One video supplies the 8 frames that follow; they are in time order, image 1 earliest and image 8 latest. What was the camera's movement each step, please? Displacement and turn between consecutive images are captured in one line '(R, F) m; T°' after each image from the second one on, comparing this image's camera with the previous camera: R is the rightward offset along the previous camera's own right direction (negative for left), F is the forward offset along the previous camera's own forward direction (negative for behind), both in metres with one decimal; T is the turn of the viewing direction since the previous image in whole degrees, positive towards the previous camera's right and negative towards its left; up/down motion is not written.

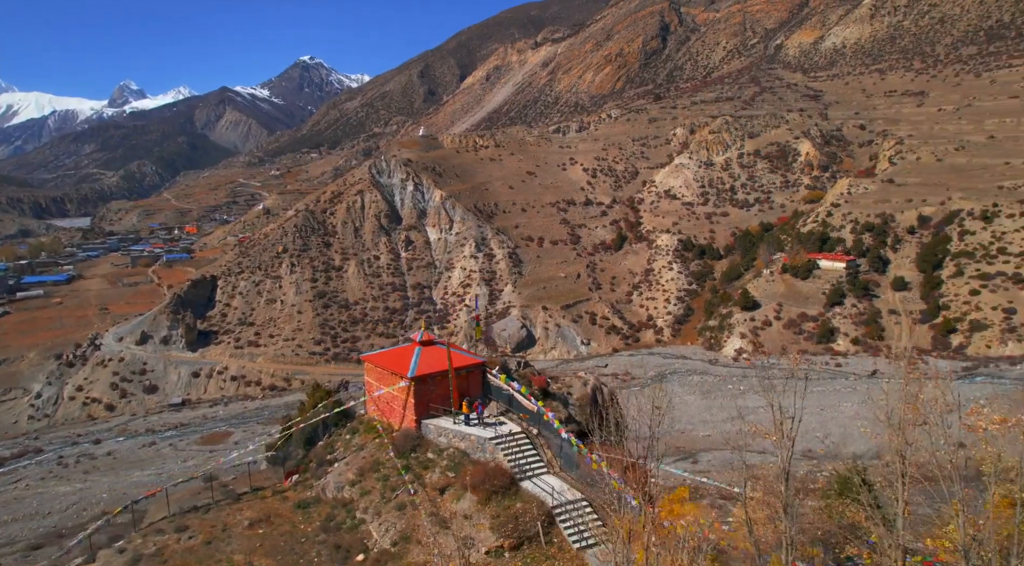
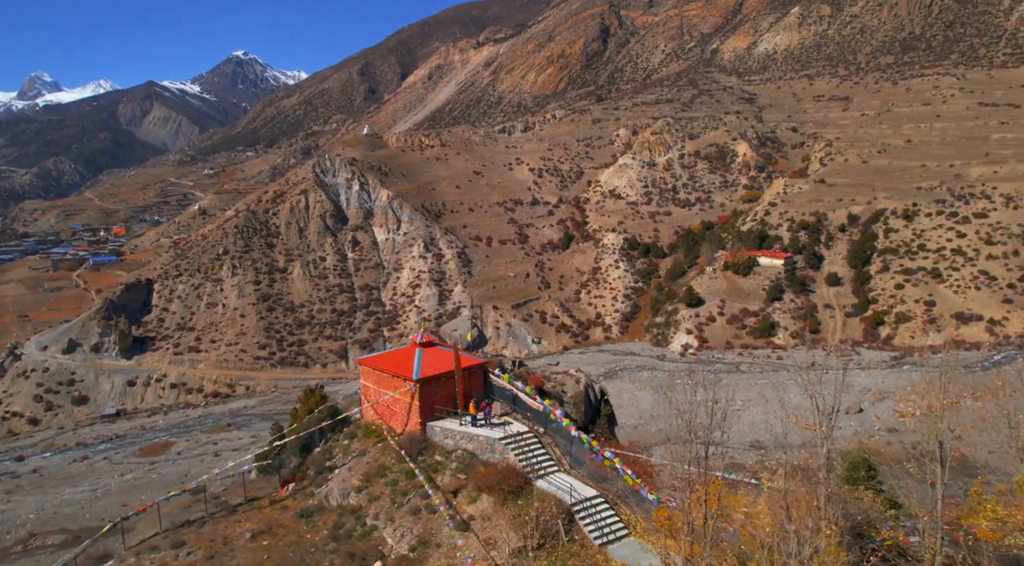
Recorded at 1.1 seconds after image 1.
(-1.2, -0.1) m; +6°
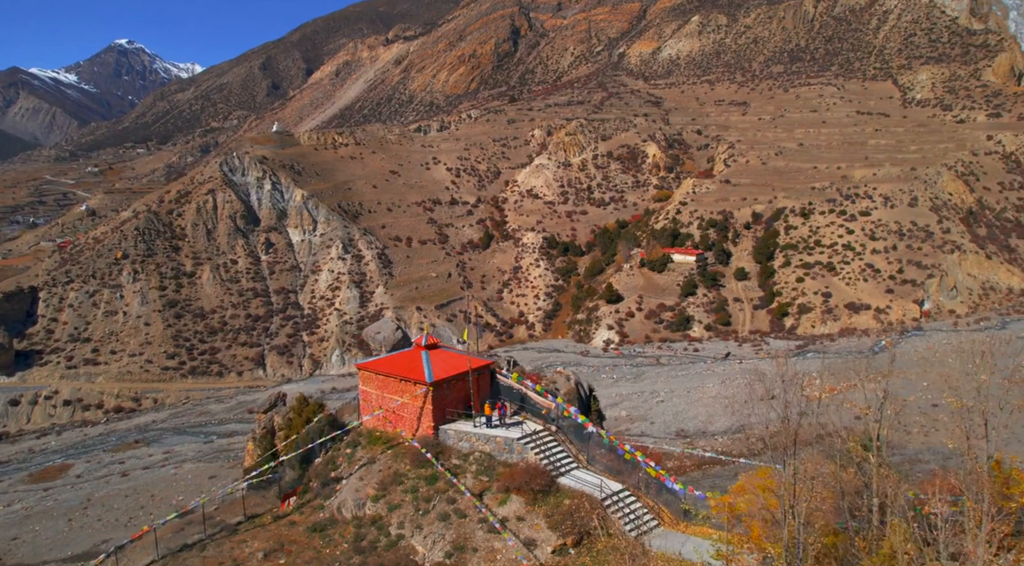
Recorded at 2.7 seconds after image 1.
(-2.0, +0.1) m; +9°
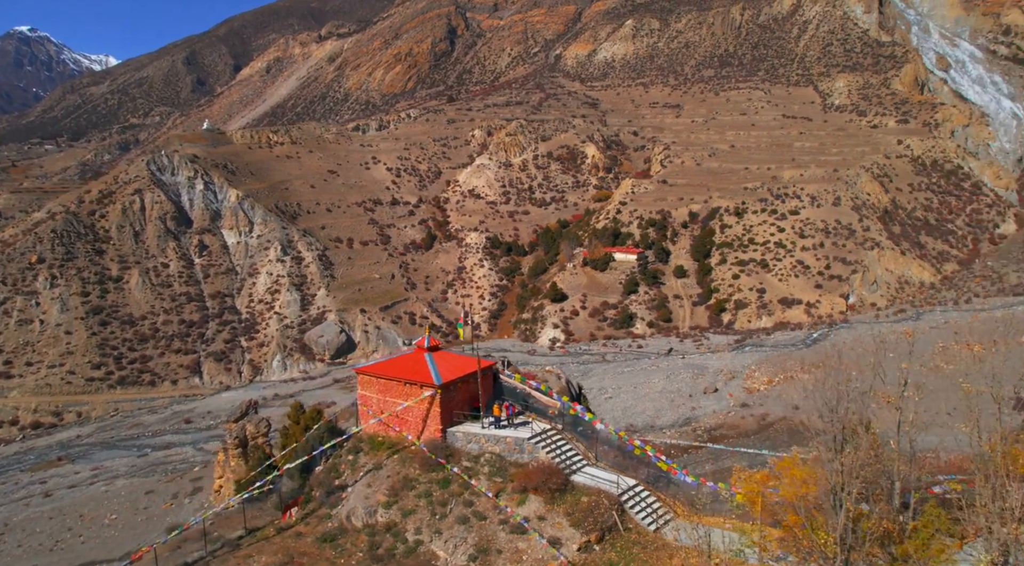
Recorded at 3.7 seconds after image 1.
(-1.4, +0.1) m; +6°
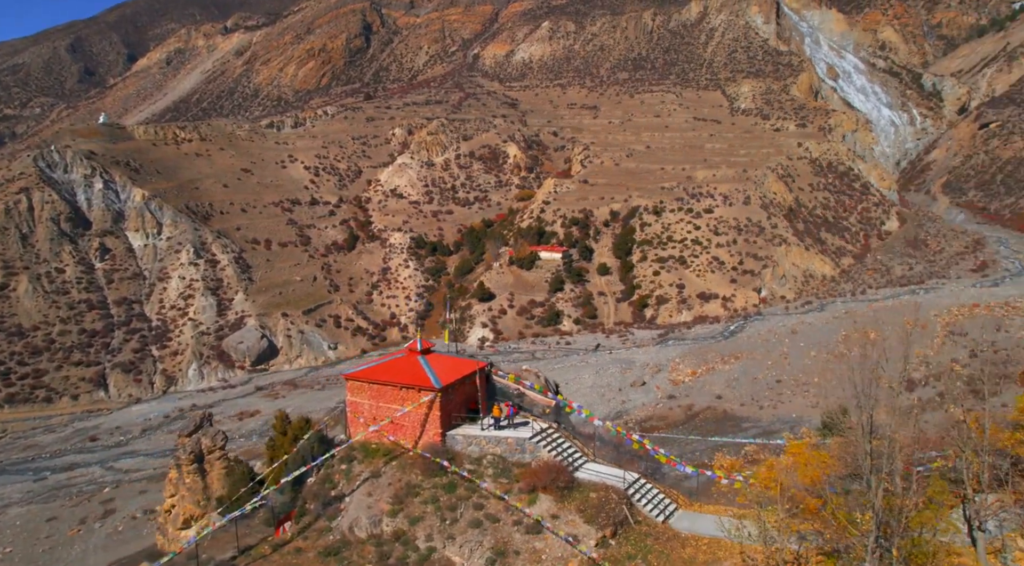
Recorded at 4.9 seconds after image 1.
(-1.6, +0.1) m; +8°
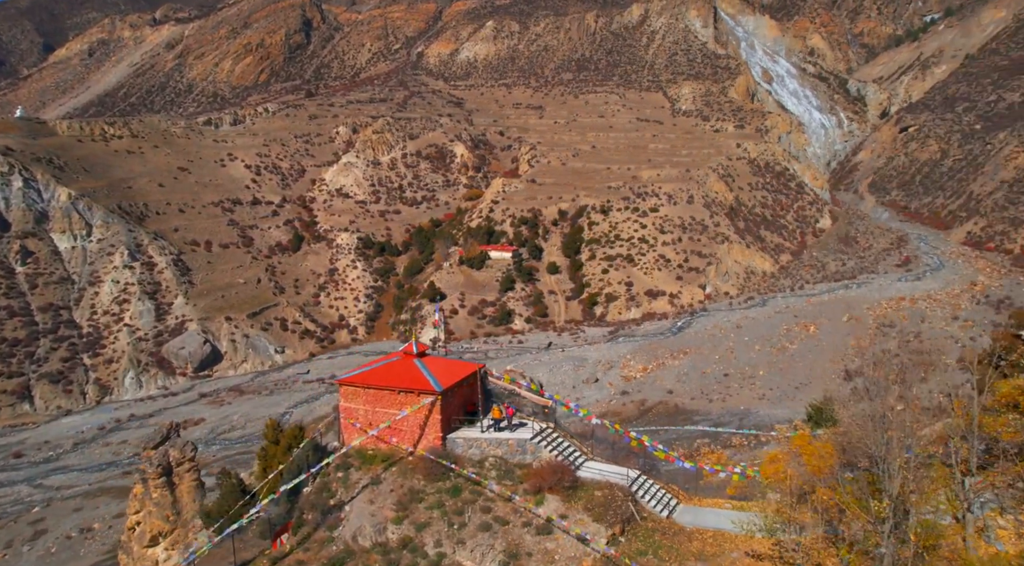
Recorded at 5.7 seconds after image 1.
(-1.1, +0.1) m; +5°
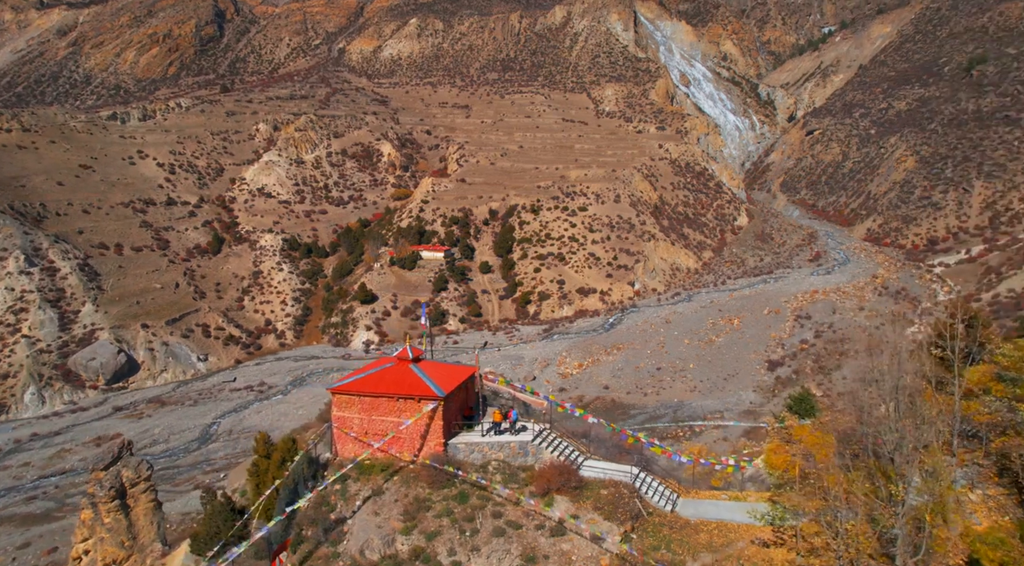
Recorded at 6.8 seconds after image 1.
(-1.4, +0.2) m; +7°
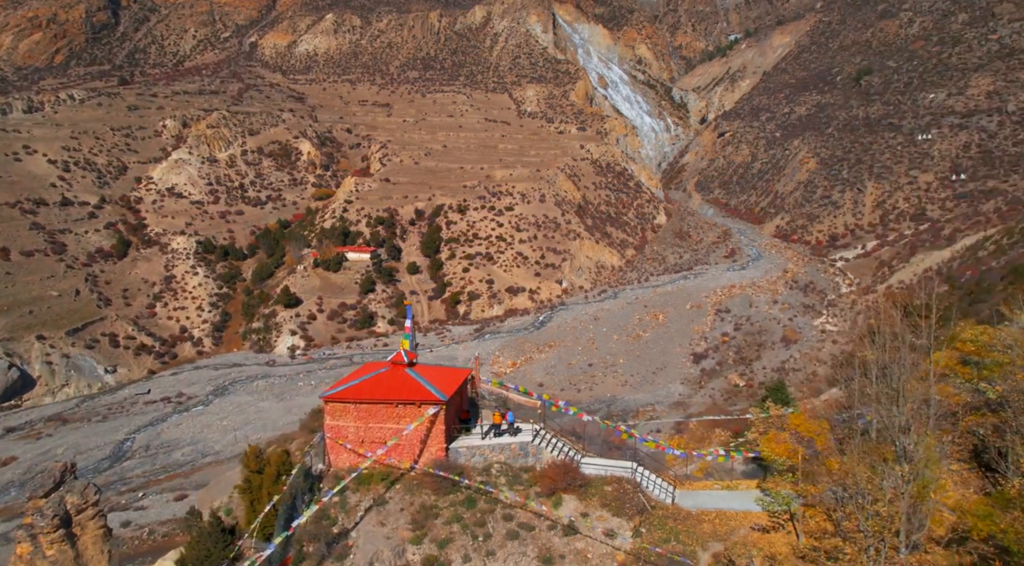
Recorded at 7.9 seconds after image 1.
(-1.4, +0.3) m; +8°
